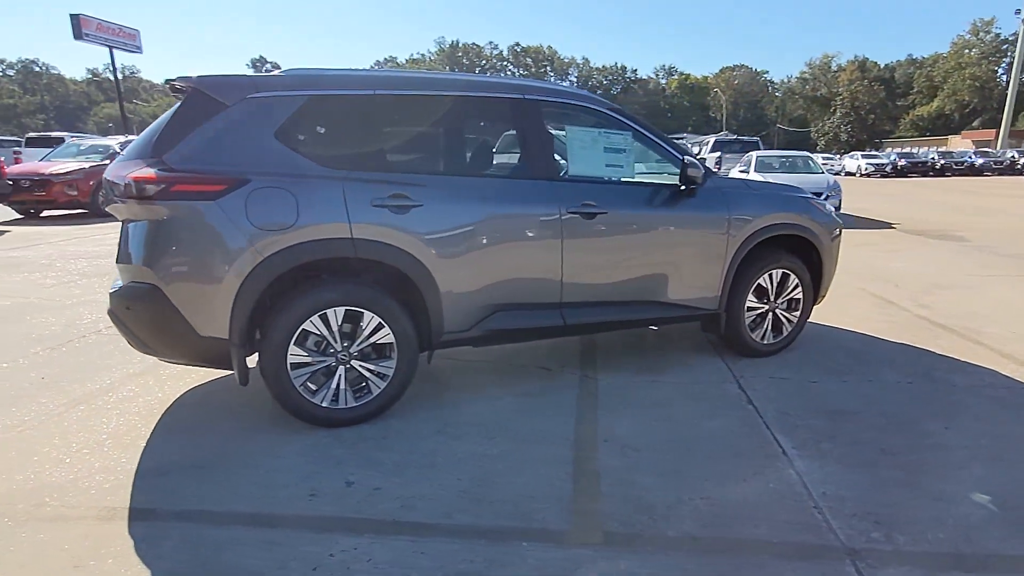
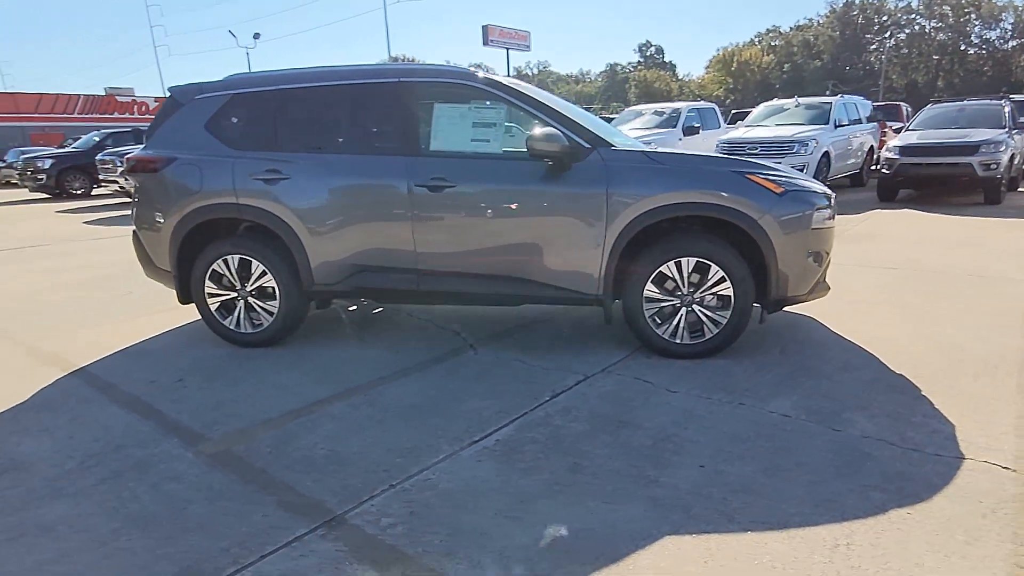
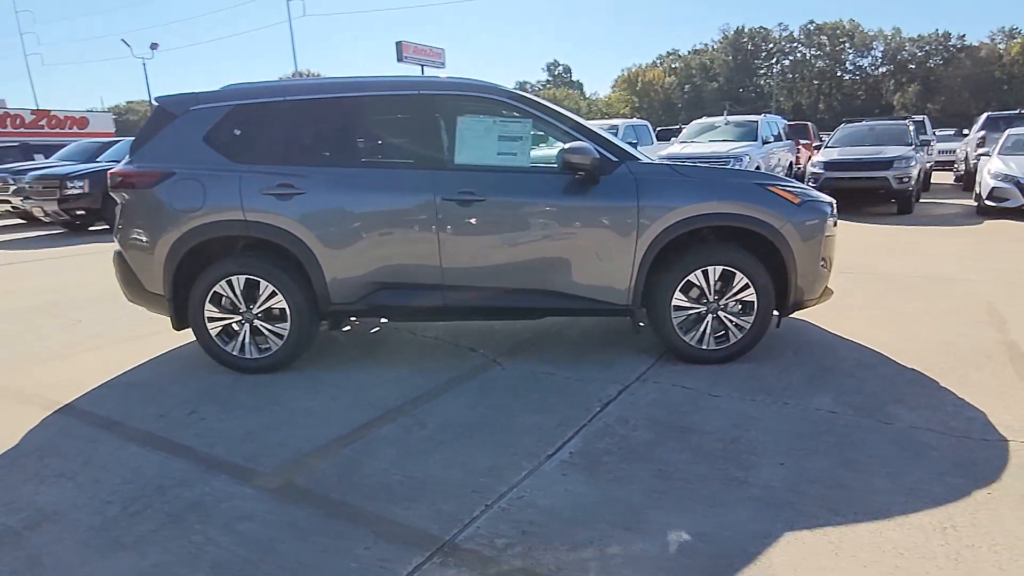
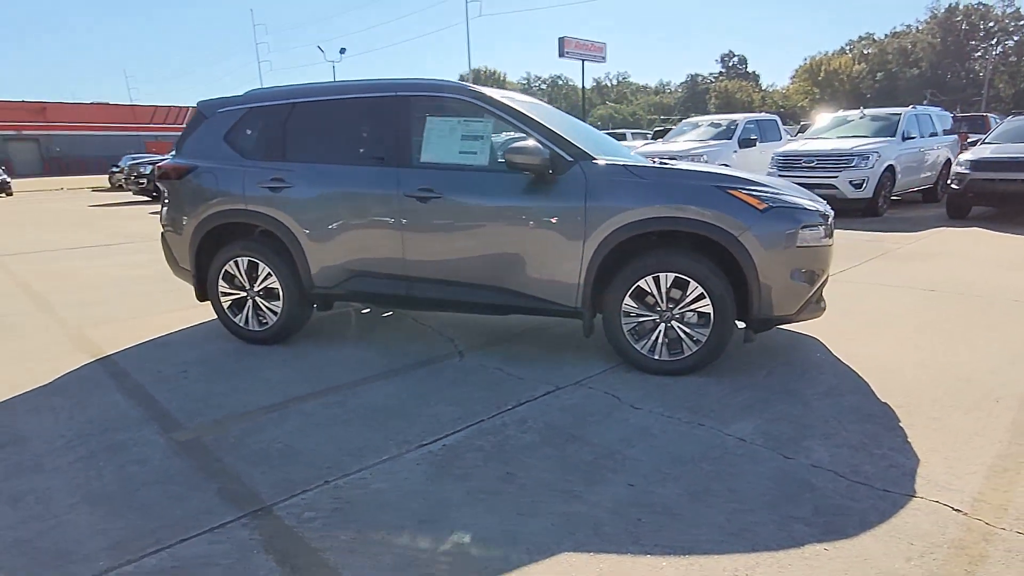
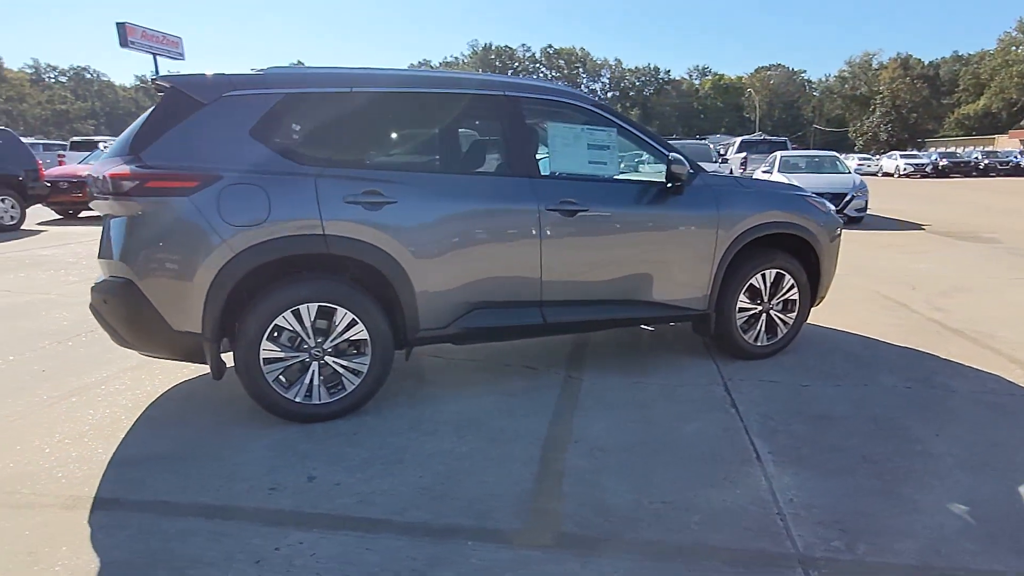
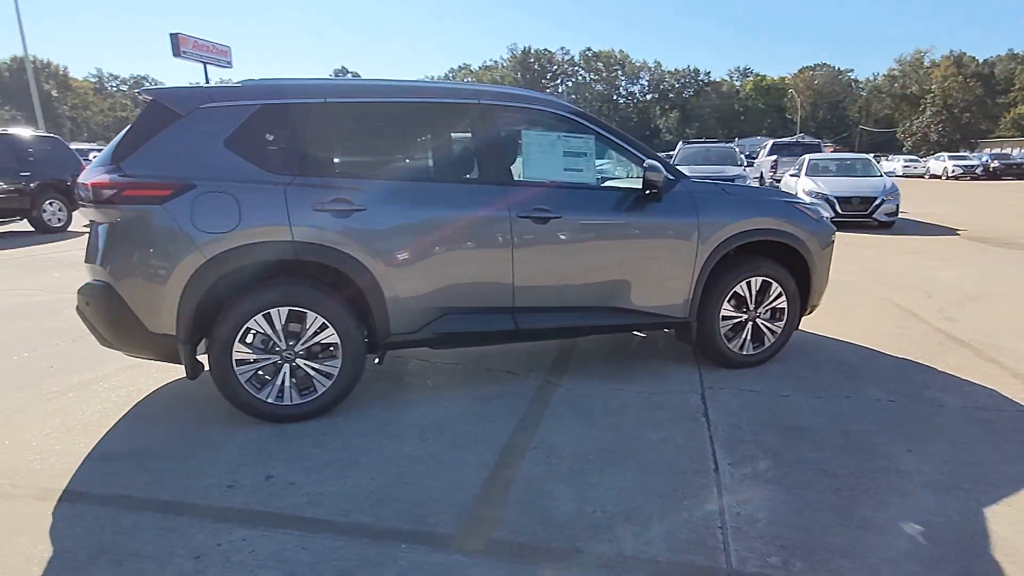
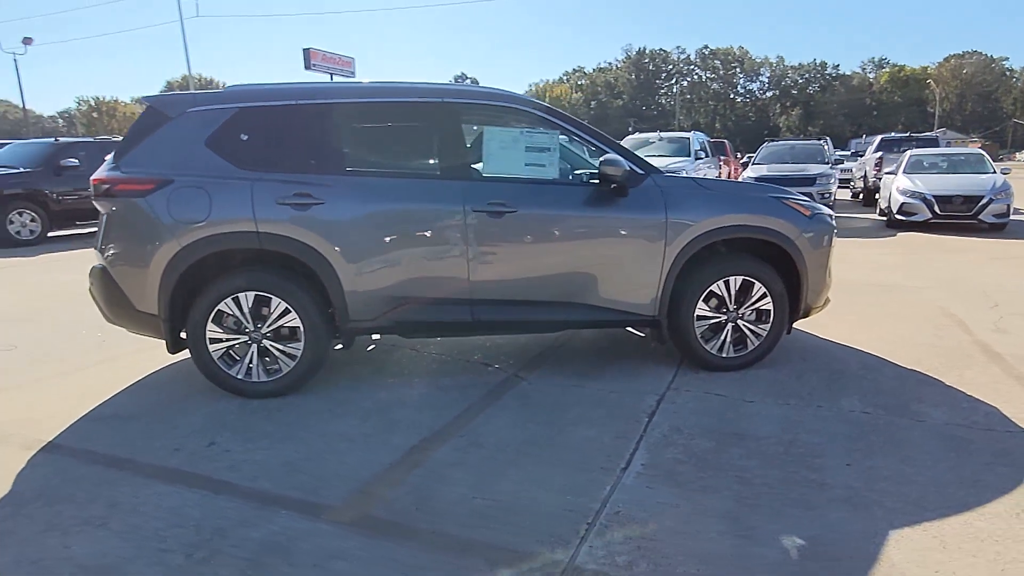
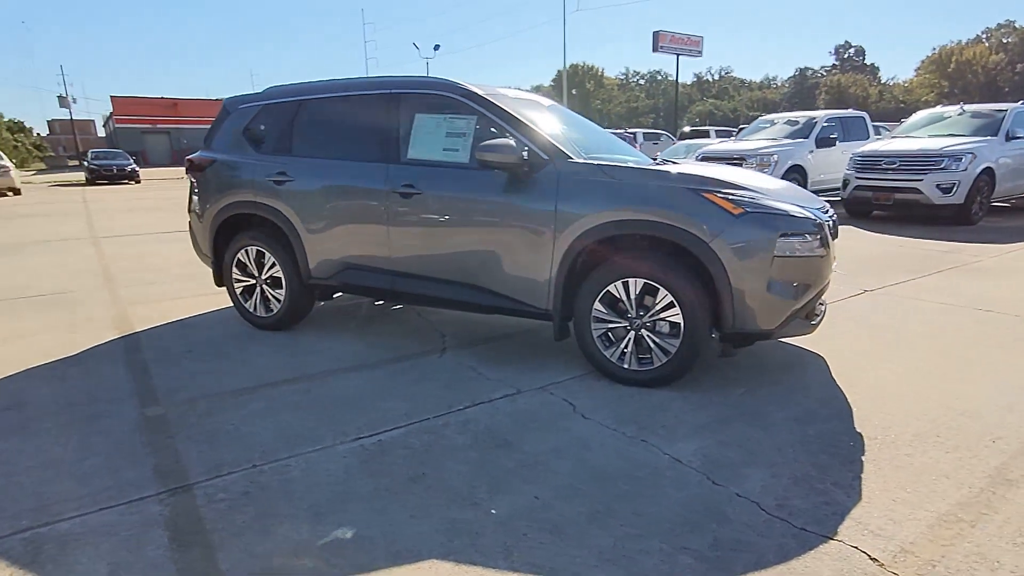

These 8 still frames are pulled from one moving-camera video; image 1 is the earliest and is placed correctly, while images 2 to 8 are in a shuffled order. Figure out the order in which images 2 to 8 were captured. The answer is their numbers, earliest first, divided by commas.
5, 6, 7, 3, 2, 4, 8
